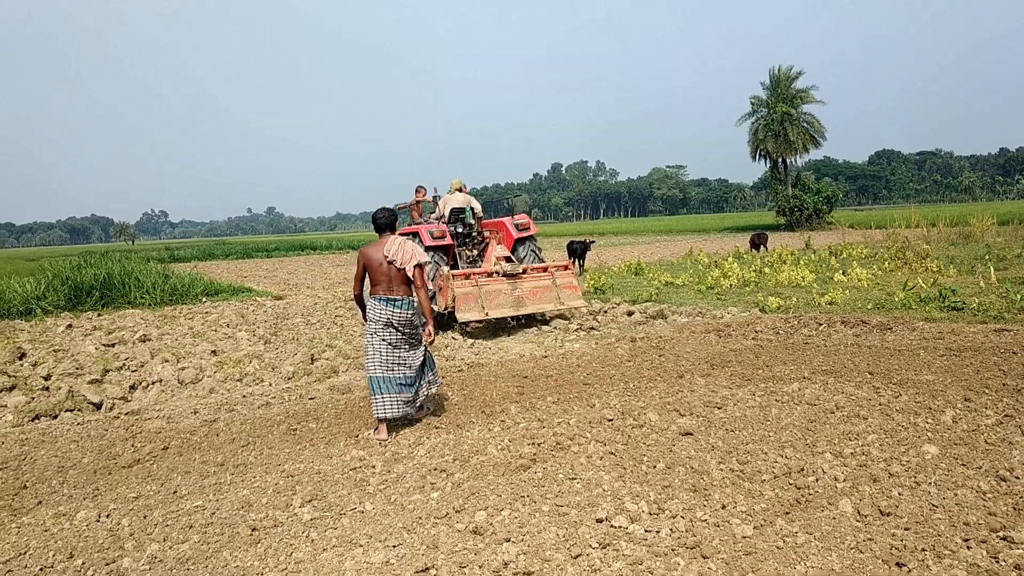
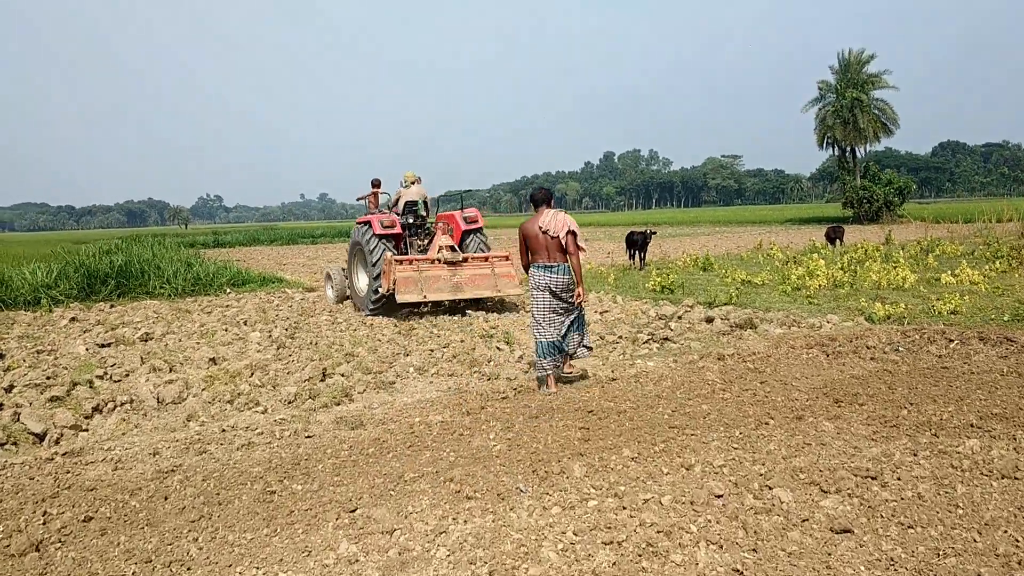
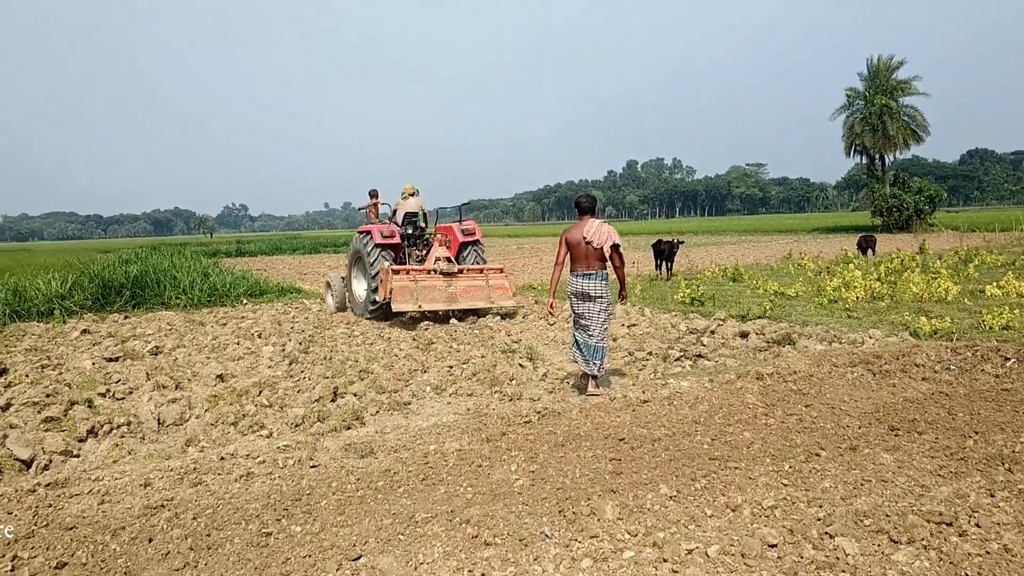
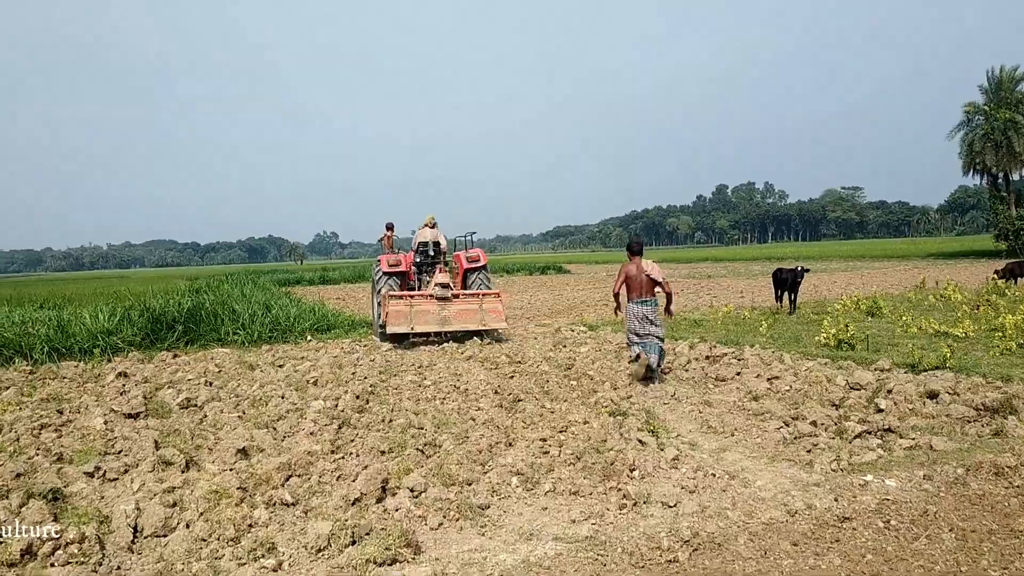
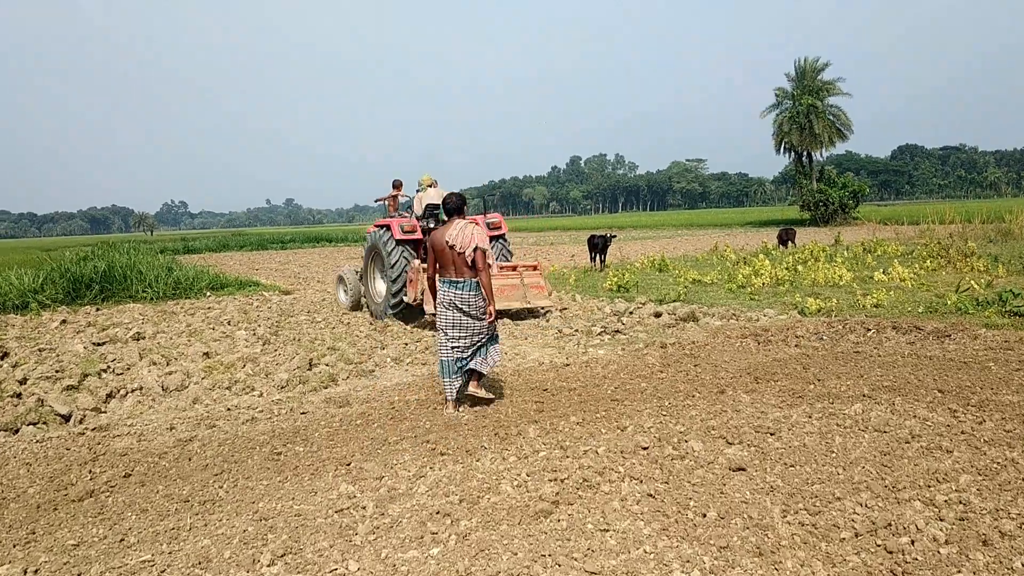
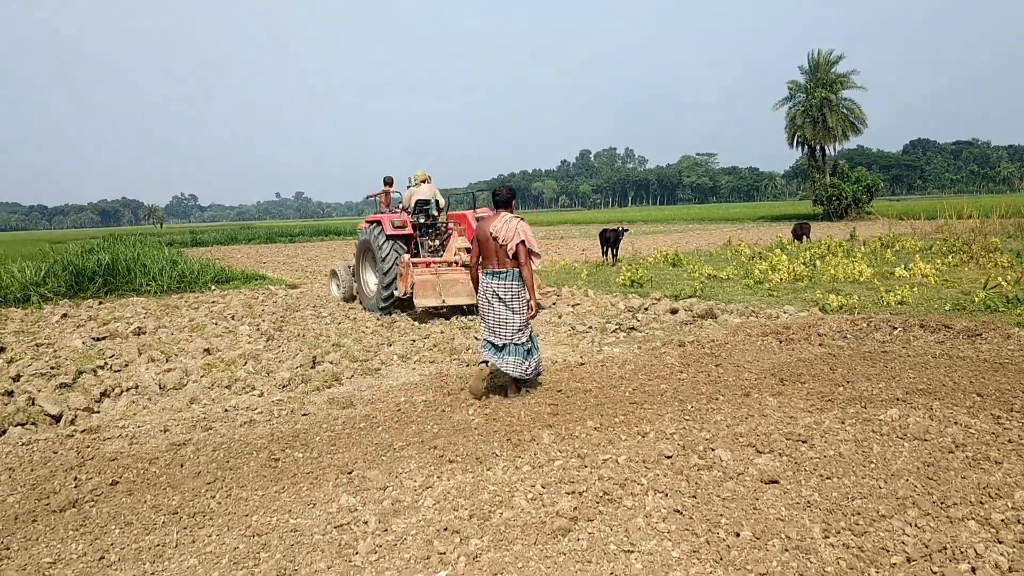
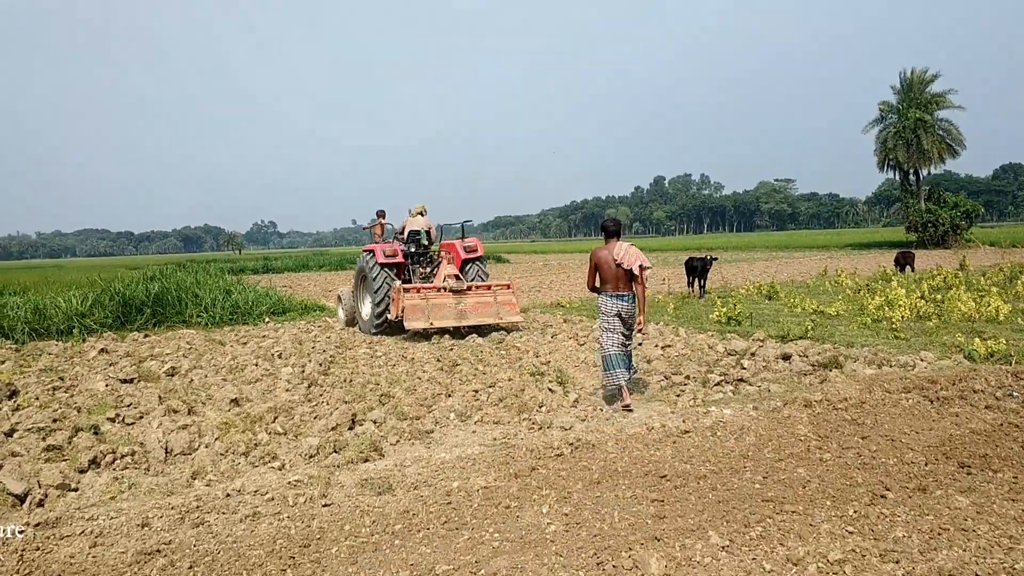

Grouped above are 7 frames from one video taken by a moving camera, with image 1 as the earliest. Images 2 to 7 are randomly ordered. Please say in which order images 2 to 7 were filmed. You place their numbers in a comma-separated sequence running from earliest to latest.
5, 6, 2, 3, 7, 4
